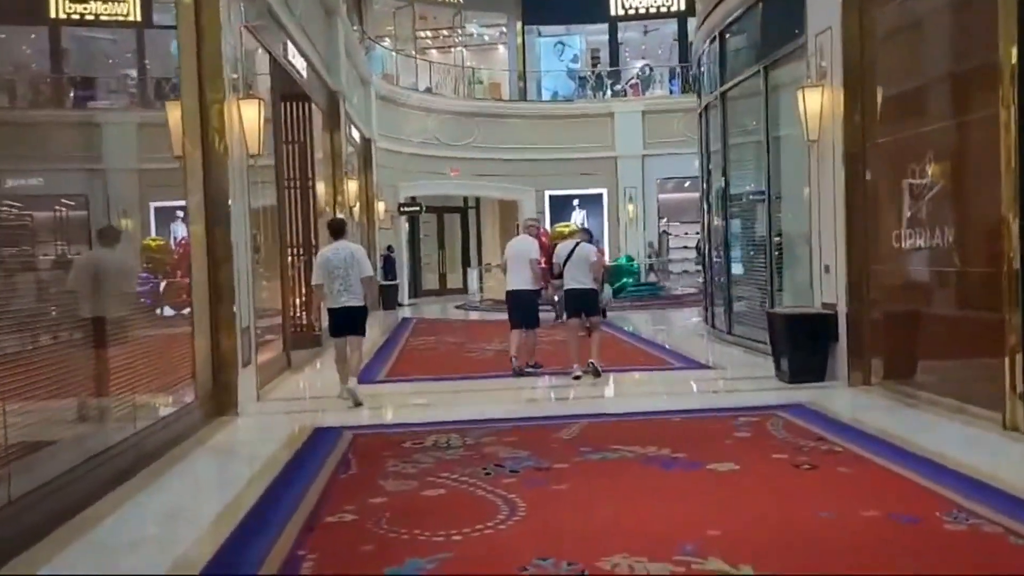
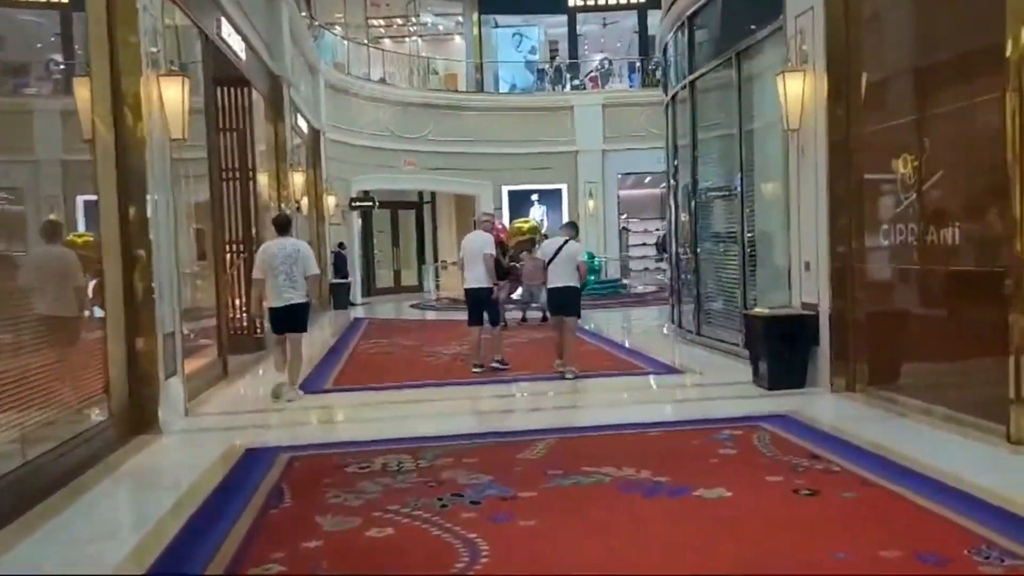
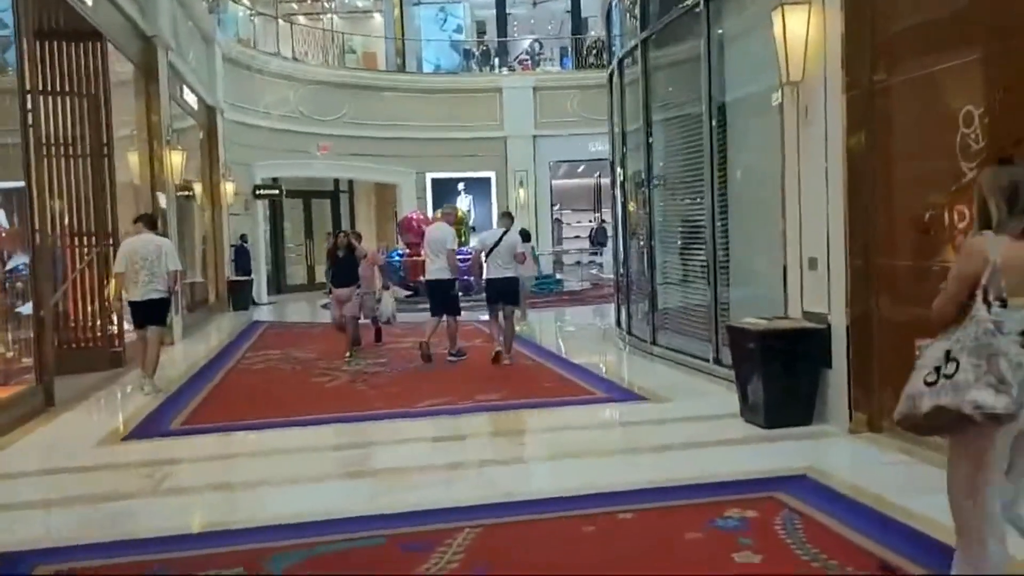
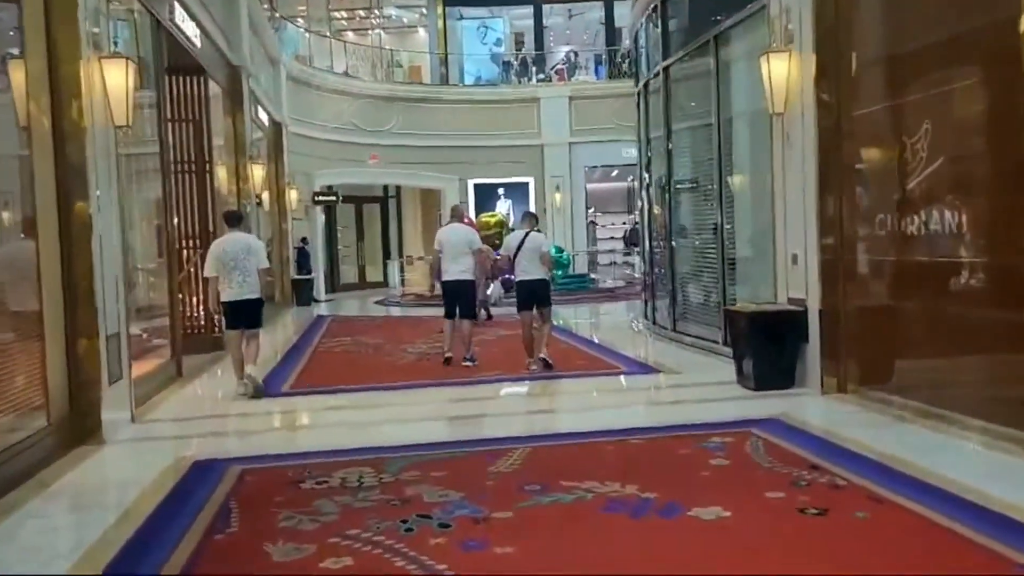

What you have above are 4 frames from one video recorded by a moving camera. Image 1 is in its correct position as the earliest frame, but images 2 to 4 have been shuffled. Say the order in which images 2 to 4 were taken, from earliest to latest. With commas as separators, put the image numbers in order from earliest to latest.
2, 4, 3
